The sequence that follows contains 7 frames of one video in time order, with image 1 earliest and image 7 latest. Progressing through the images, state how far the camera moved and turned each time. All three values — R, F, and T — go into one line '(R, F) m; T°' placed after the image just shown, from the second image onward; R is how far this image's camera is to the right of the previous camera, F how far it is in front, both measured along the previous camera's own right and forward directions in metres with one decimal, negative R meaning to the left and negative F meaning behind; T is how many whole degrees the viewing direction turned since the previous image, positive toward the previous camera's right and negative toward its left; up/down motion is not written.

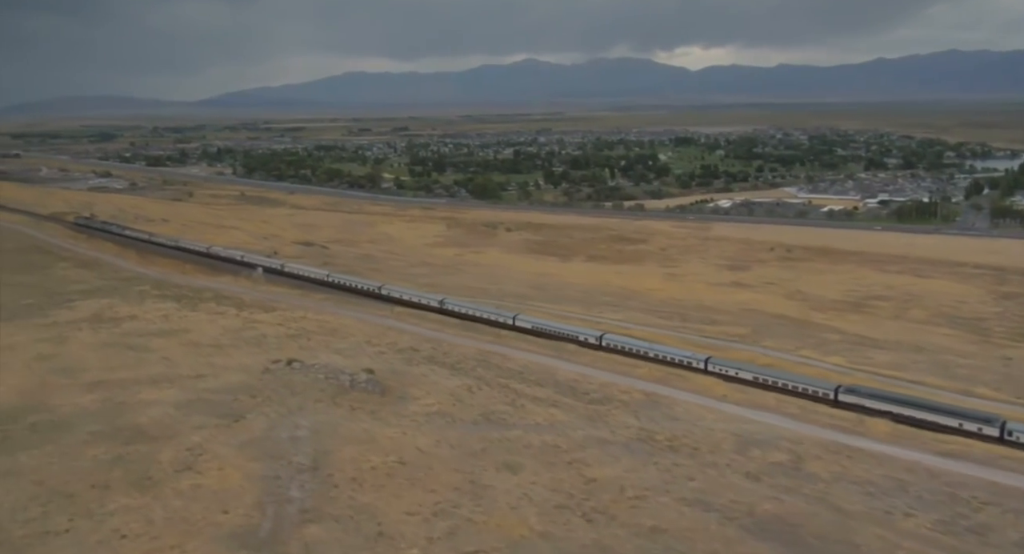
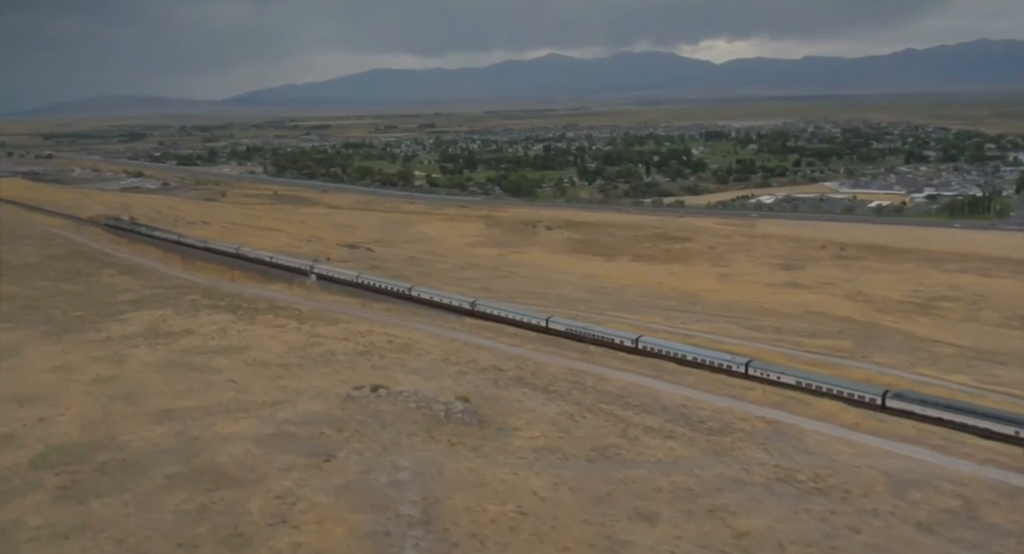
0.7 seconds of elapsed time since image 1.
(-2.0, +2.1) m; -2°
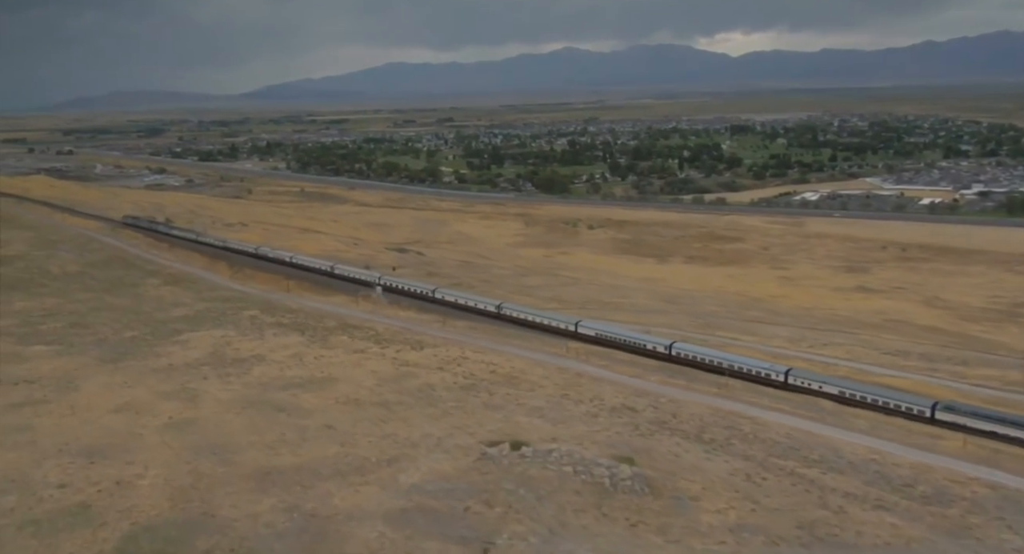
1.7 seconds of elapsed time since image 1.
(-3.0, +3.3) m; -1°
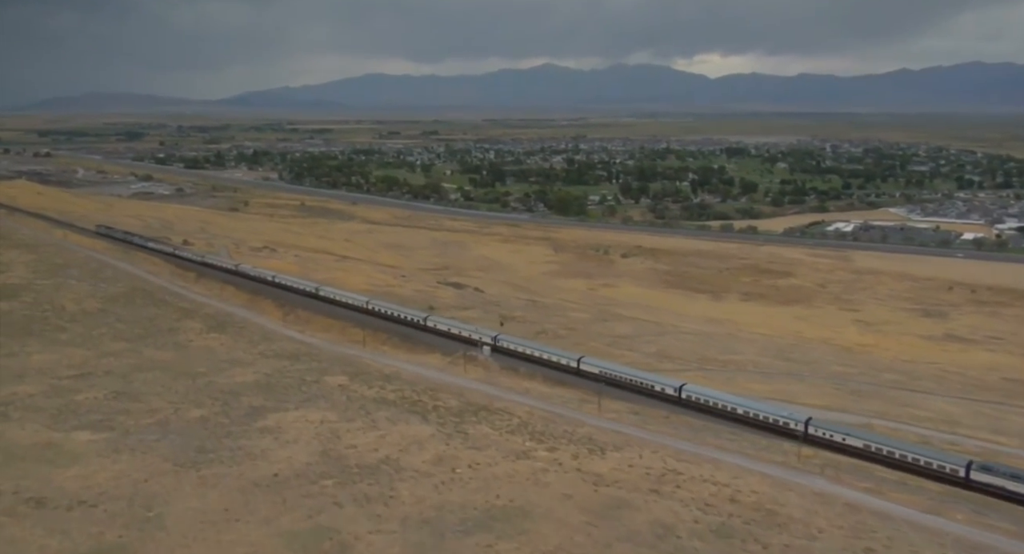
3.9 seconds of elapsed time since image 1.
(-5.8, +6.4) m; +2°
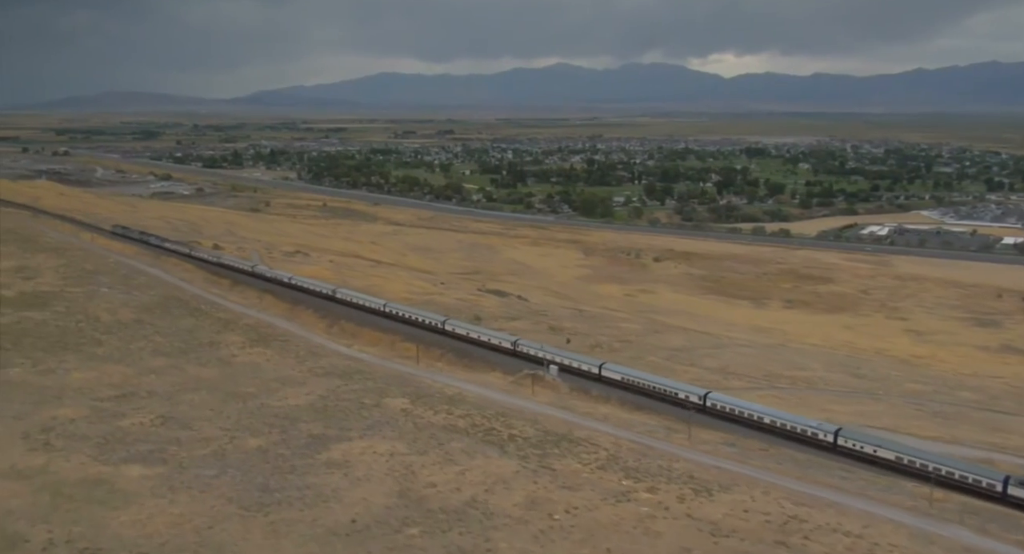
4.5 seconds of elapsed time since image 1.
(-1.9, +1.9) m; -1°
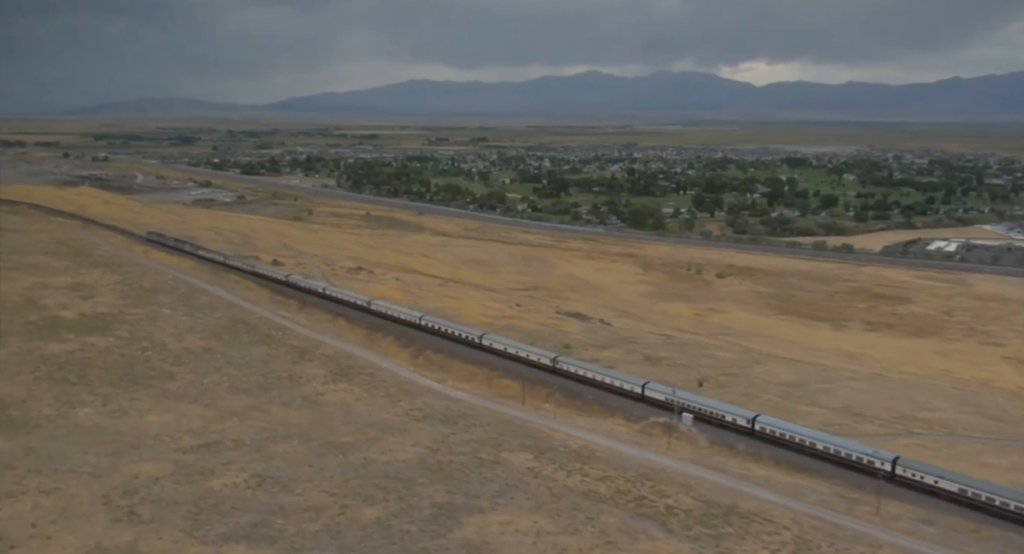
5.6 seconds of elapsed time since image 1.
(-2.9, +3.1) m; -2°
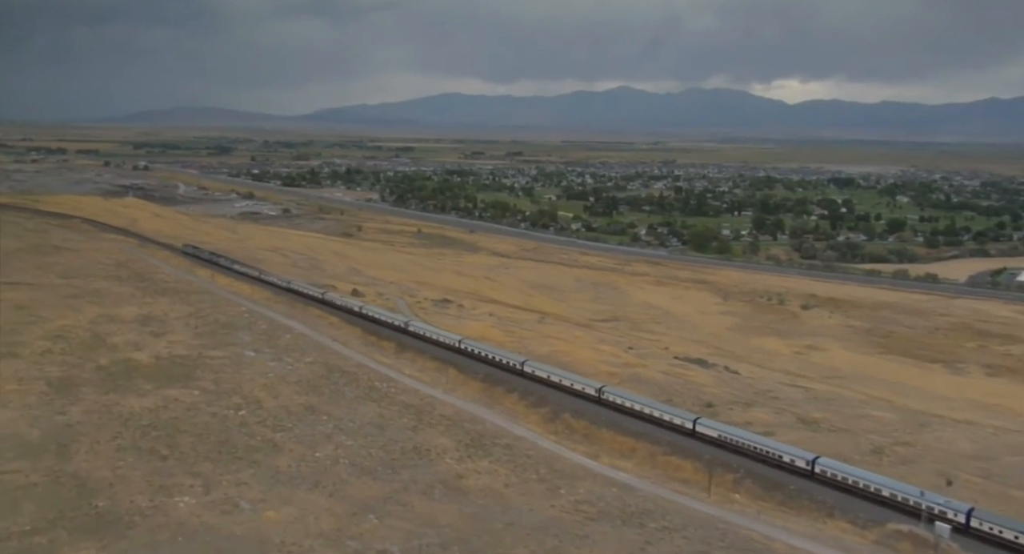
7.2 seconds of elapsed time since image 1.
(-4.2, +4.7) m; -2°
